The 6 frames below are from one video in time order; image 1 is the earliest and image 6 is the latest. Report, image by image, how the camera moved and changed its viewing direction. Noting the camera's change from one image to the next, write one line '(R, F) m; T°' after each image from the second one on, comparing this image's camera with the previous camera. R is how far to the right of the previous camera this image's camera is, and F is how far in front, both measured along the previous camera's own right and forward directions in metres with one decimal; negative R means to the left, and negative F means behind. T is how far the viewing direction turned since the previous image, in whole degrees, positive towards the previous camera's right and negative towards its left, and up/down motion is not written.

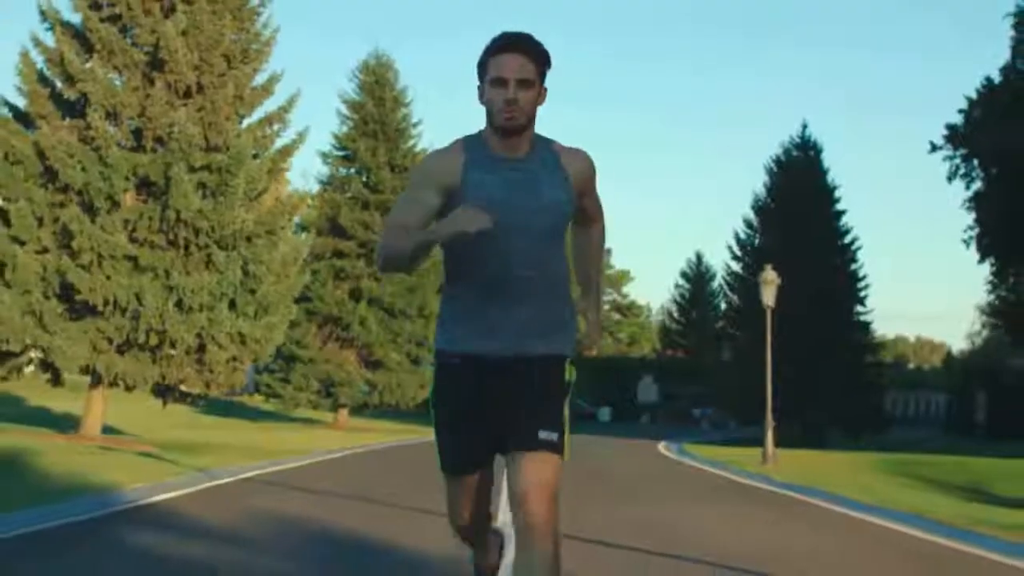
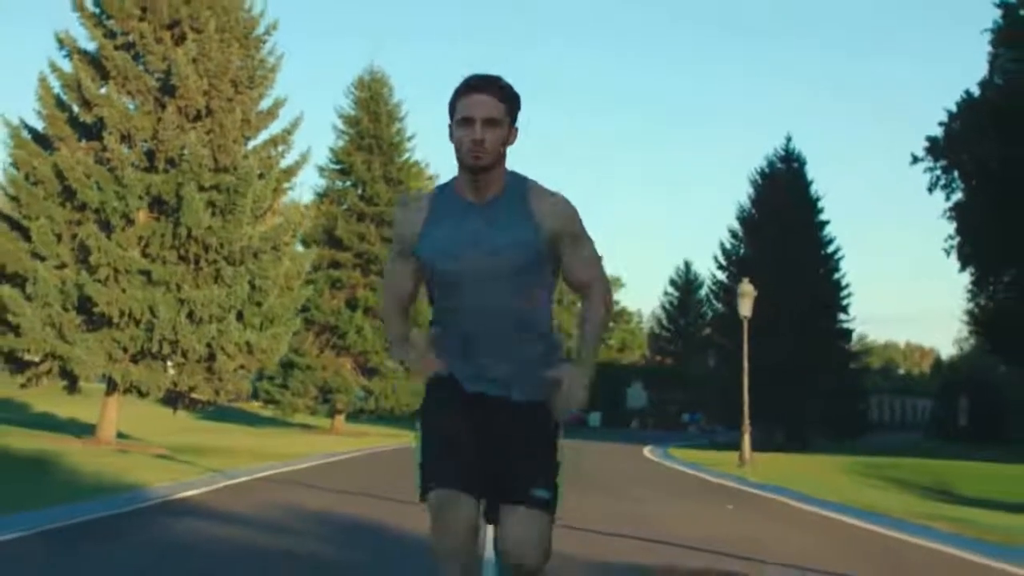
(0.0, -1.7) m; 0°
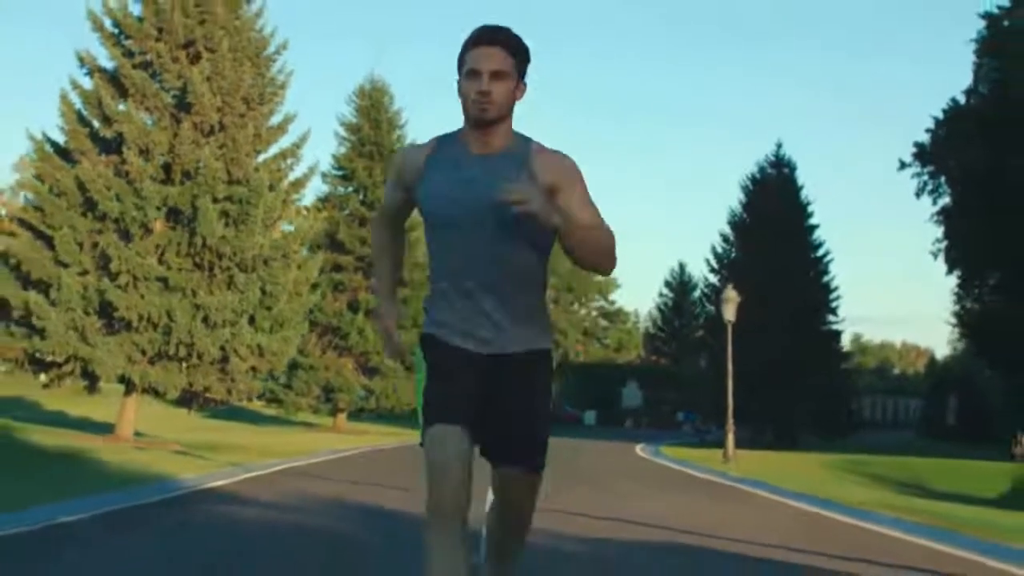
(0.0, -1.7) m; 0°
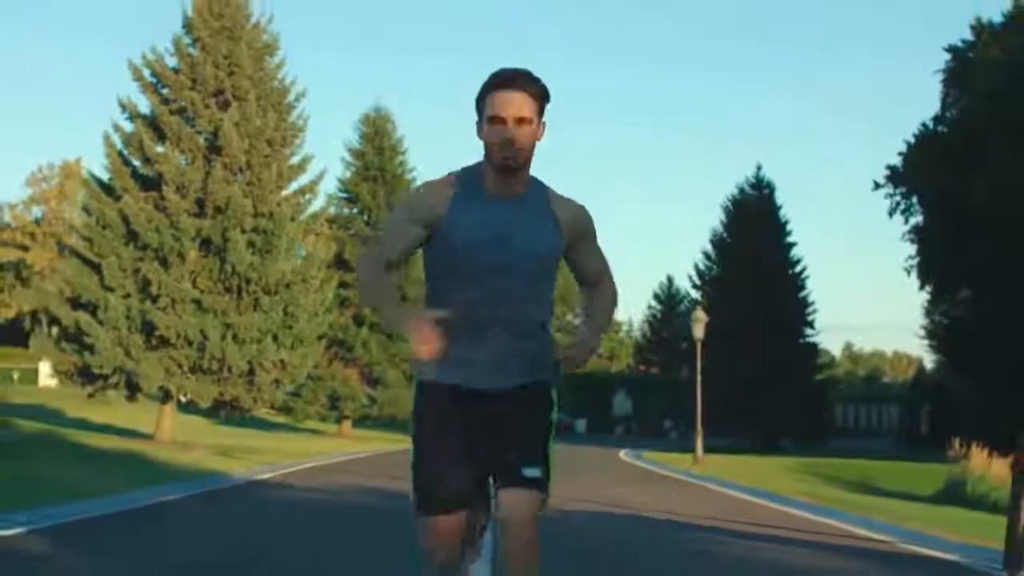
(0.0, -3.9) m; 0°
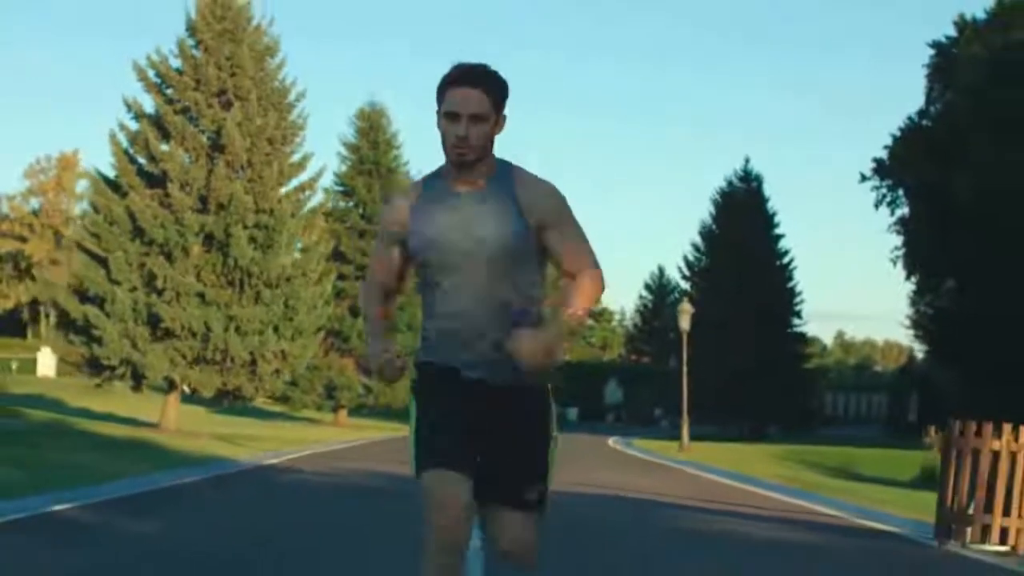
(0.0, -1.3) m; 0°
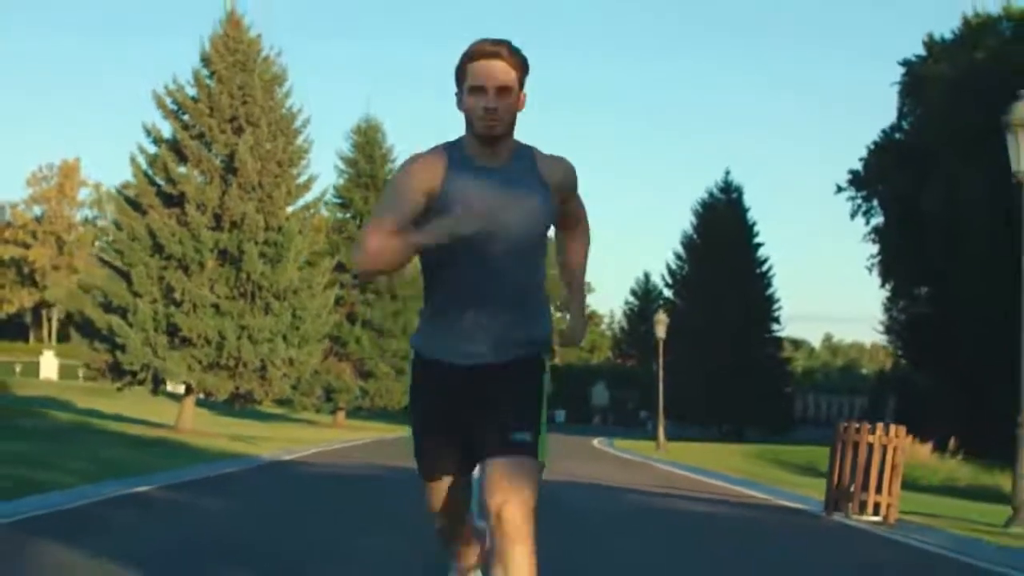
(0.0, -3.1) m; 0°
